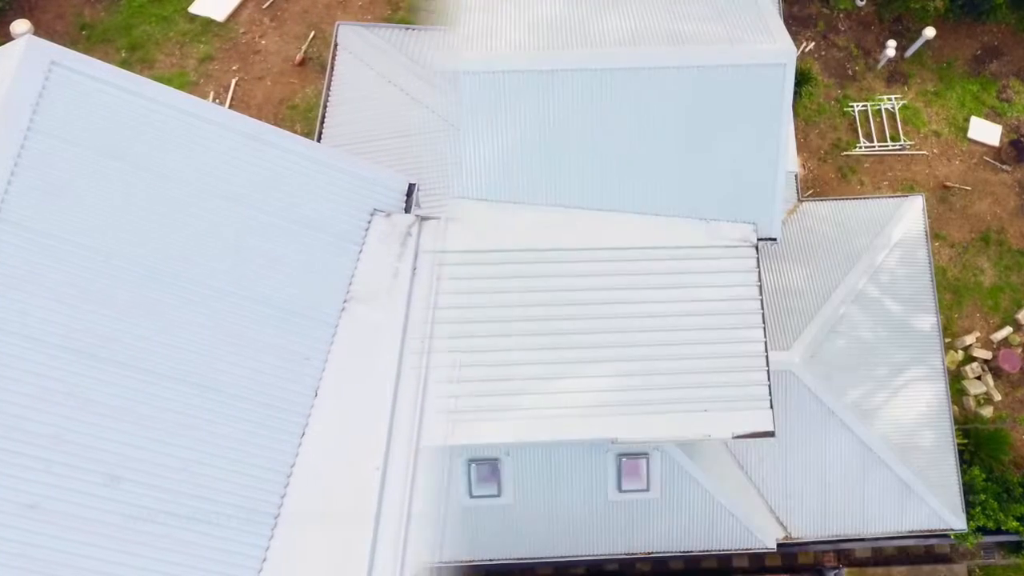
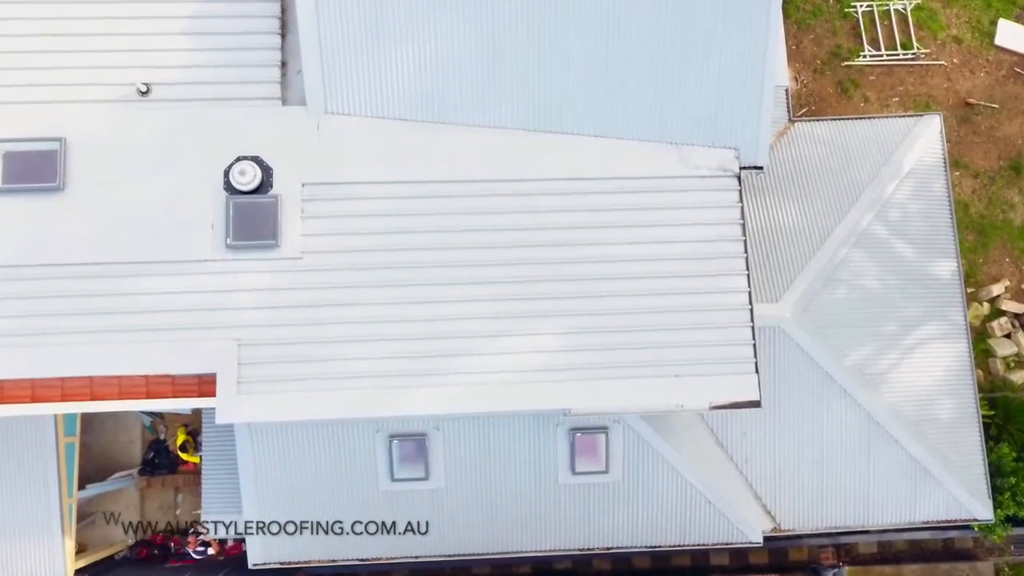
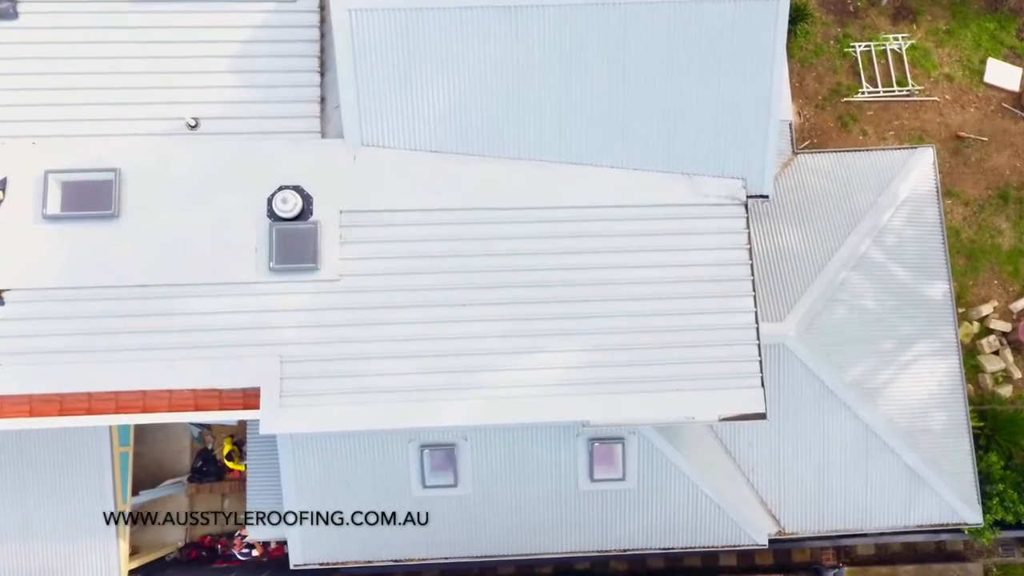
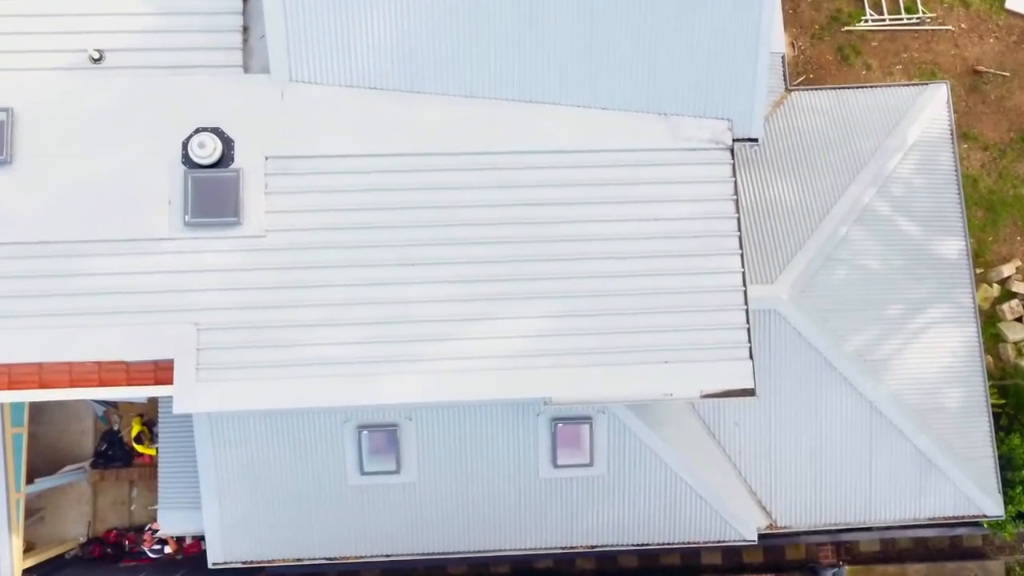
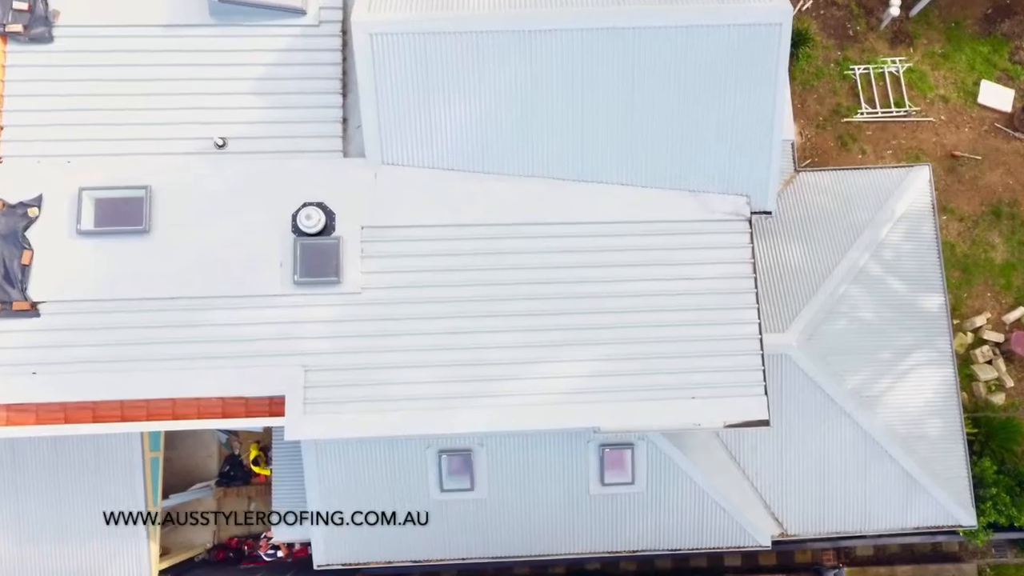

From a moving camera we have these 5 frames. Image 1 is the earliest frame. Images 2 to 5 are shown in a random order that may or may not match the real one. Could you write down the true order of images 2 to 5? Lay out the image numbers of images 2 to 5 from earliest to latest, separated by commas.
5, 3, 2, 4
